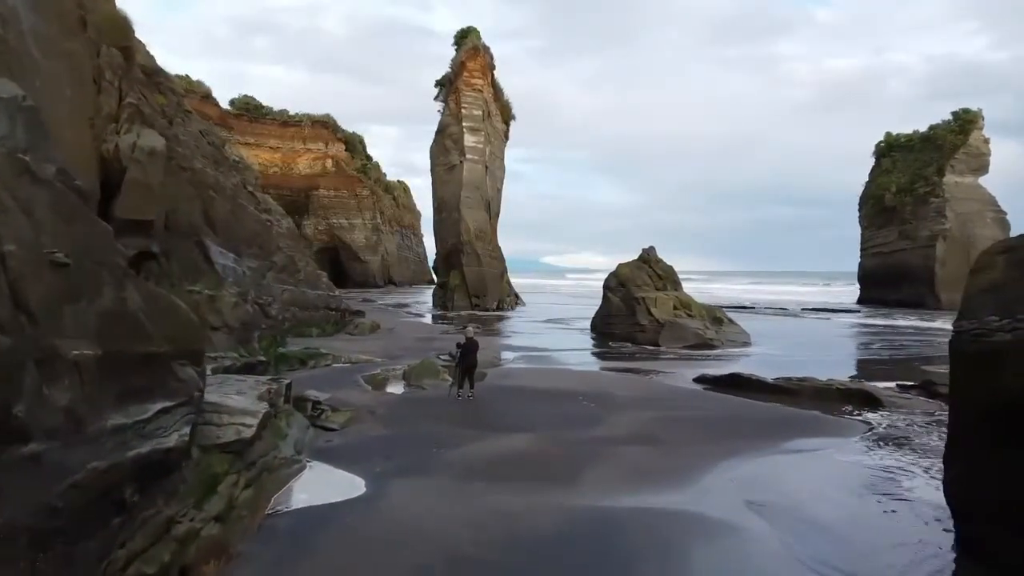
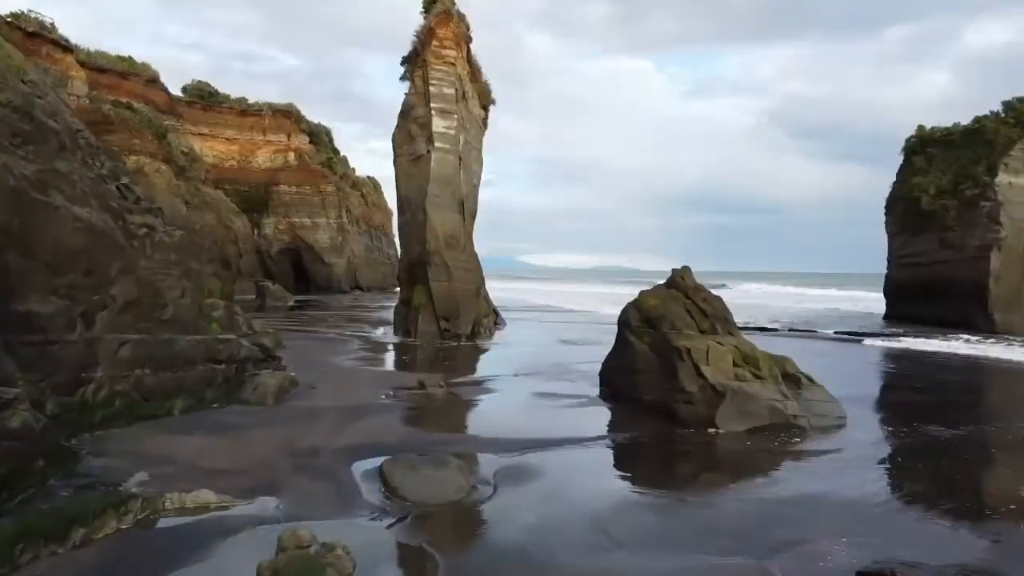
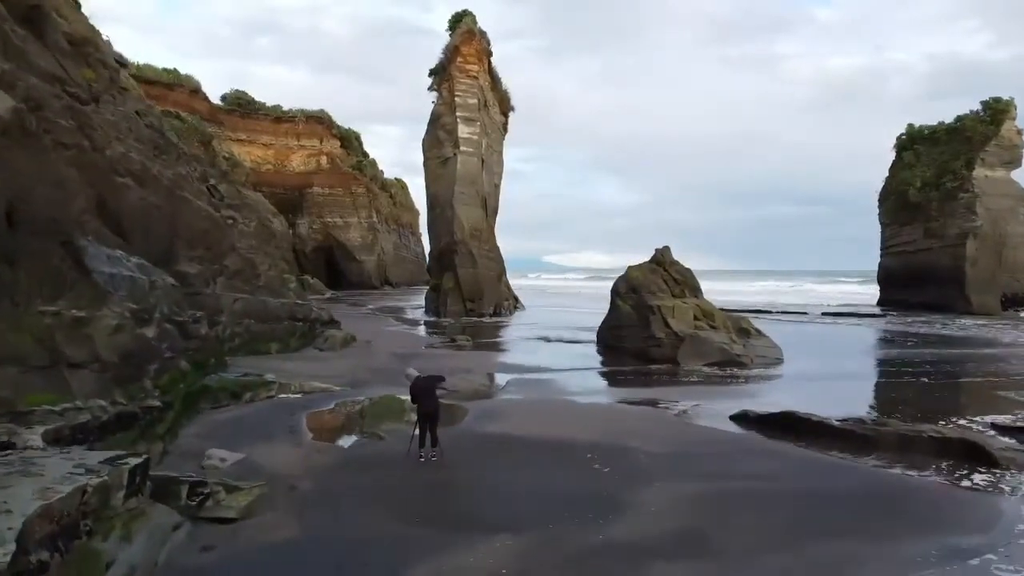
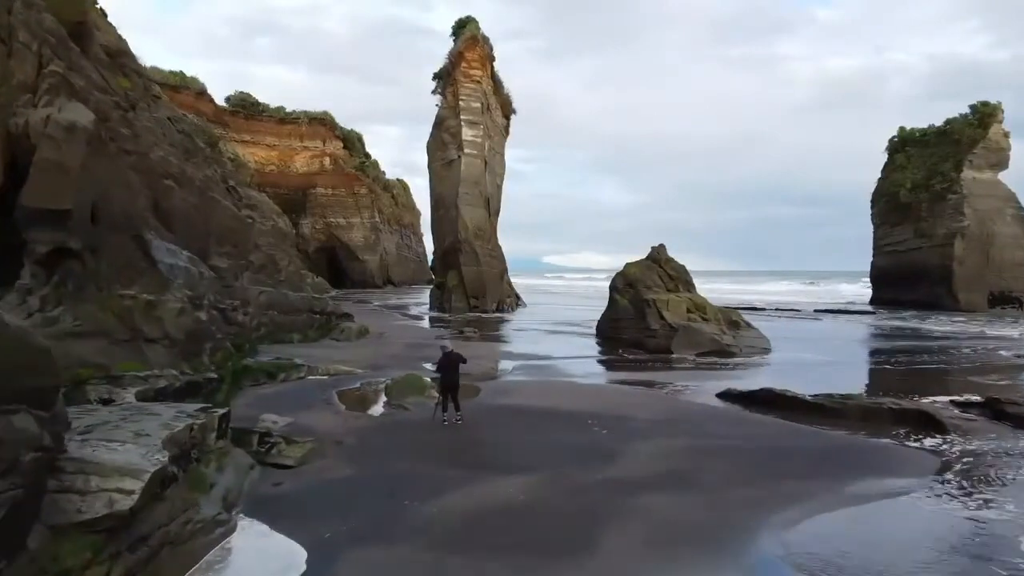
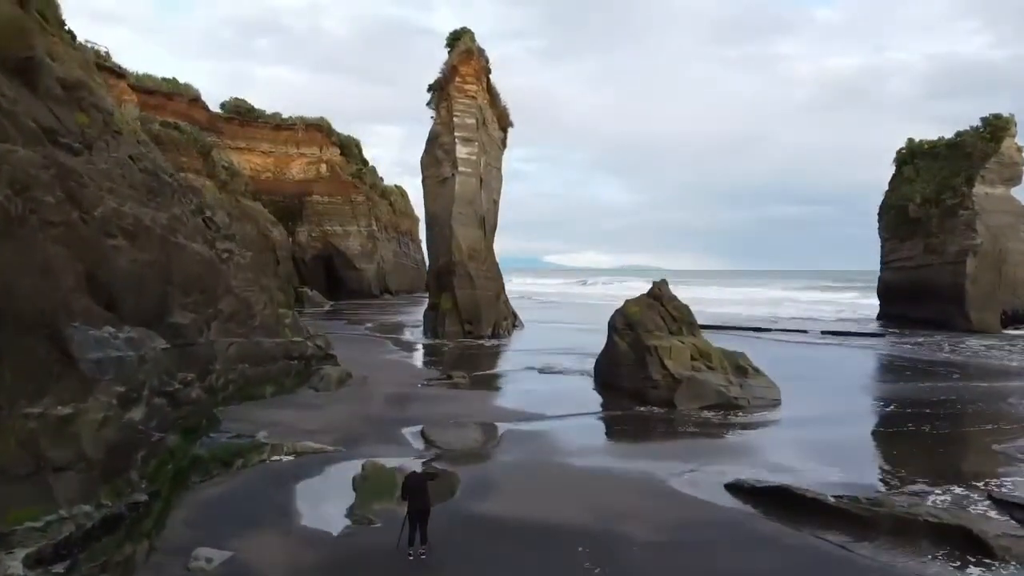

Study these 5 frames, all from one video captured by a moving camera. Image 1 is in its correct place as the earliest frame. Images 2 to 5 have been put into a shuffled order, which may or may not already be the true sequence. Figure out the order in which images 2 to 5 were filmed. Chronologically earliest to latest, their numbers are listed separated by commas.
4, 3, 5, 2
